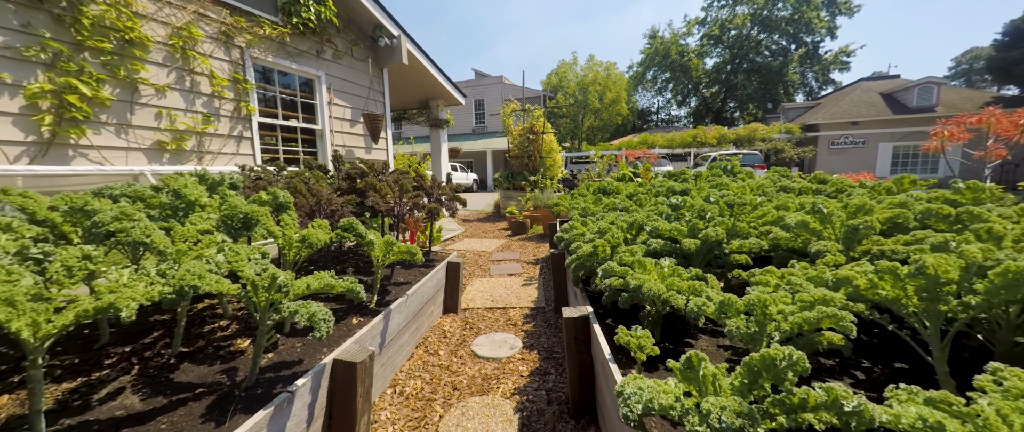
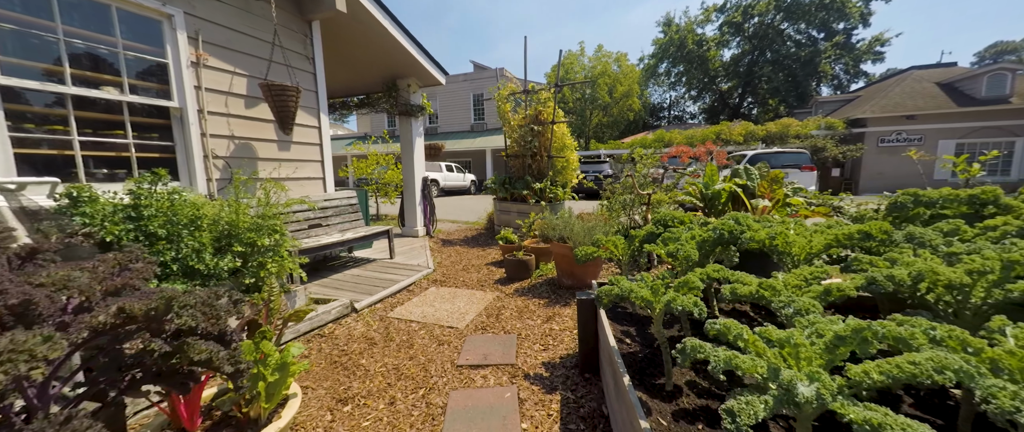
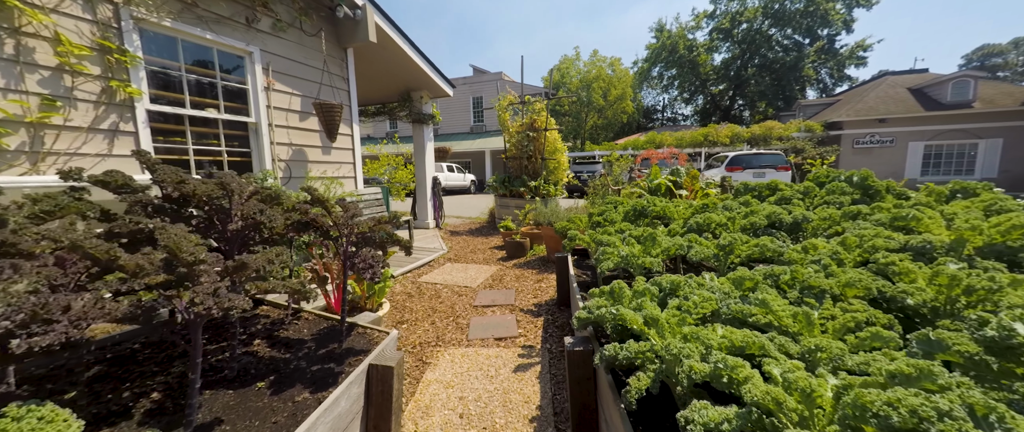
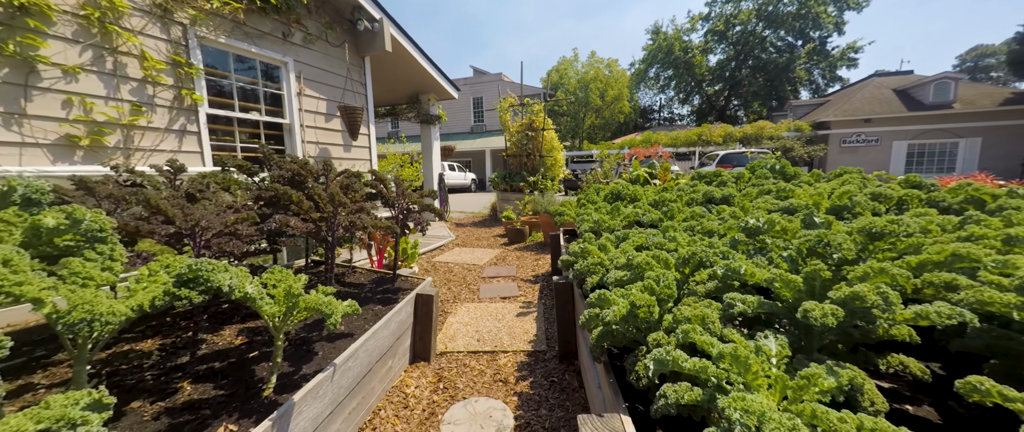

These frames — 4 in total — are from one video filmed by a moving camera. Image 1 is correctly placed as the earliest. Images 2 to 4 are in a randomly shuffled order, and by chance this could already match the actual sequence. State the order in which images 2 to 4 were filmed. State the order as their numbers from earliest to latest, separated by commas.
4, 3, 2
